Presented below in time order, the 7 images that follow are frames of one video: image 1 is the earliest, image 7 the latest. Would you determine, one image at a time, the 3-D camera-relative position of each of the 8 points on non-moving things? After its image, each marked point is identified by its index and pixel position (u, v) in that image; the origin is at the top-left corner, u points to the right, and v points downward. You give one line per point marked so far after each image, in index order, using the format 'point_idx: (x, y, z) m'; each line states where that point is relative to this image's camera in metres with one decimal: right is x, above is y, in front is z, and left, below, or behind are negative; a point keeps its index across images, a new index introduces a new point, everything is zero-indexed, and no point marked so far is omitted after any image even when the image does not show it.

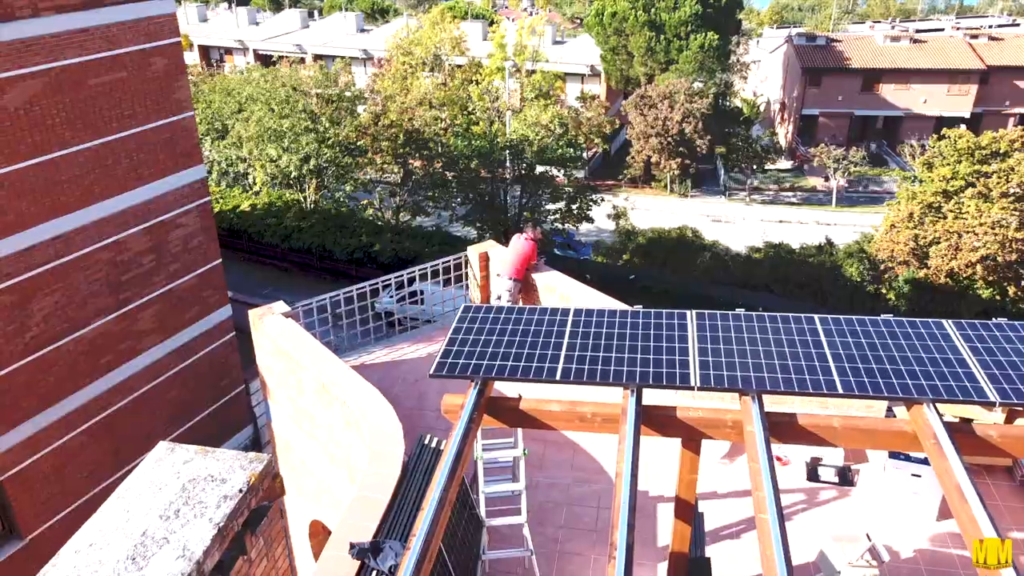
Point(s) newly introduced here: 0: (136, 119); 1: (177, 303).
0: (-4.8, +2.2, +11.0) m
1: (-4.8, -0.2, +12.3) m
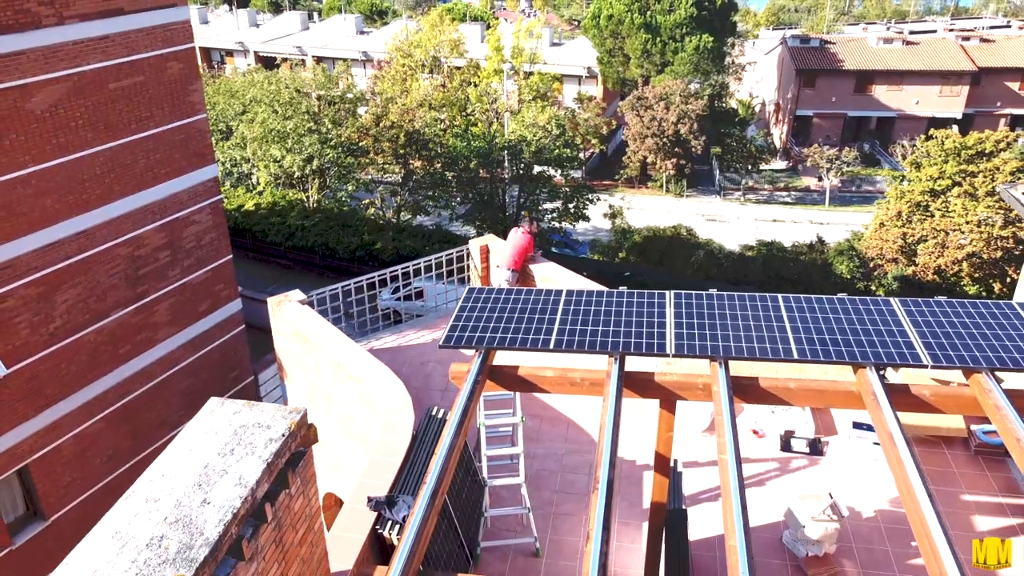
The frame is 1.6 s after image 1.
0: (-4.8, +2.3, +11.6) m
1: (-4.8, -0.1, +12.8) m
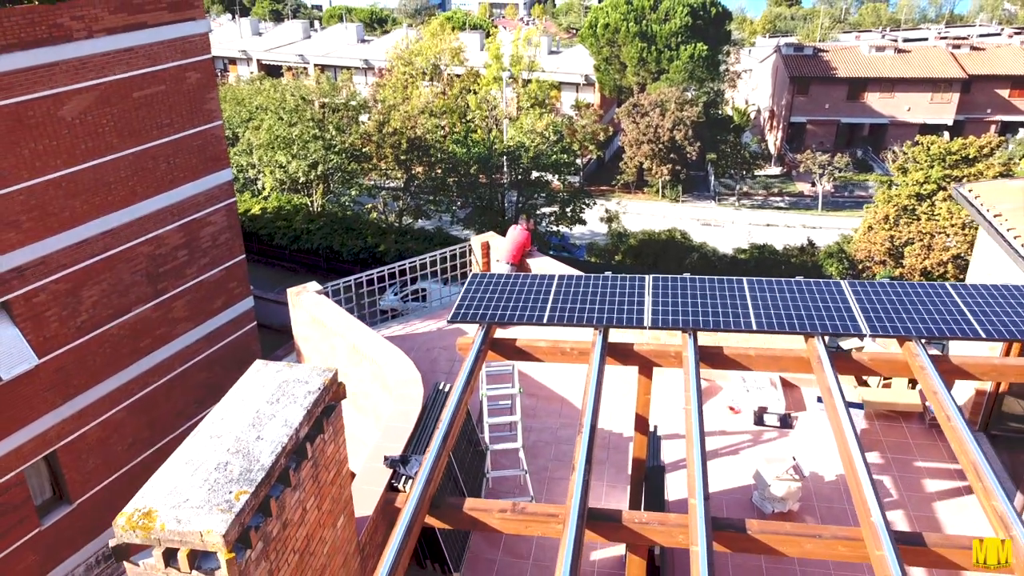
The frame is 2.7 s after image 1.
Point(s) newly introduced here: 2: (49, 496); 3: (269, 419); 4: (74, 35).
0: (-4.9, +2.3, +12.3) m
1: (-4.8, -0.1, +13.5) m
2: (-6.3, -2.8, +11.6) m
3: (-1.1, -0.6, +4.0) m
4: (-5.3, +3.1, +10.4) m
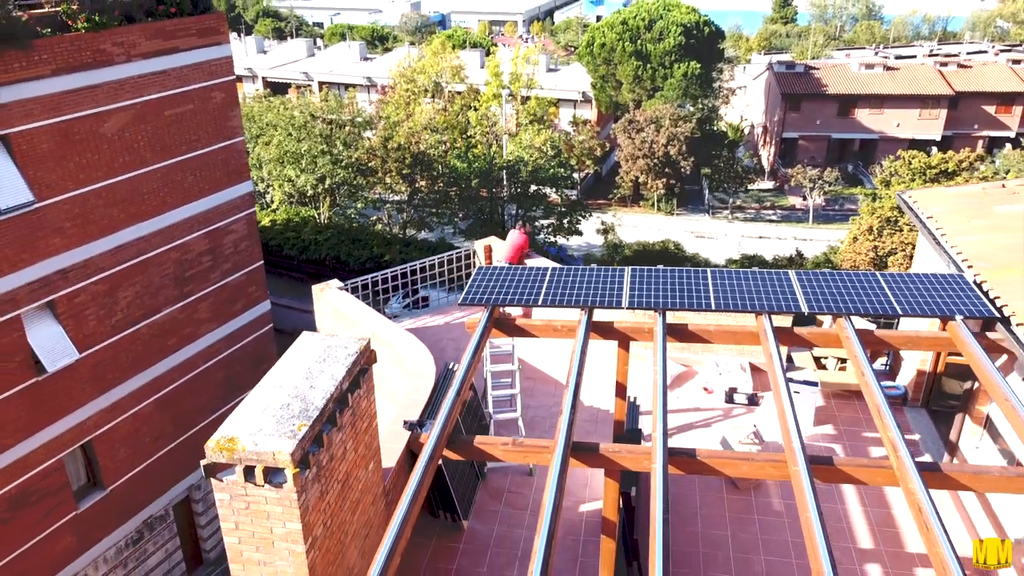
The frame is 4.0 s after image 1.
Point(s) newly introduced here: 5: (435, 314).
0: (-4.9, +2.3, +13.3) m
1: (-4.8, -0.1, +14.6) m
2: (-6.3, -2.9, +12.6) m
3: (-1.1, -0.5, +5.0) m
4: (-5.4, +3.1, +11.5) m
5: (-1.1, -0.4, +12.5) m
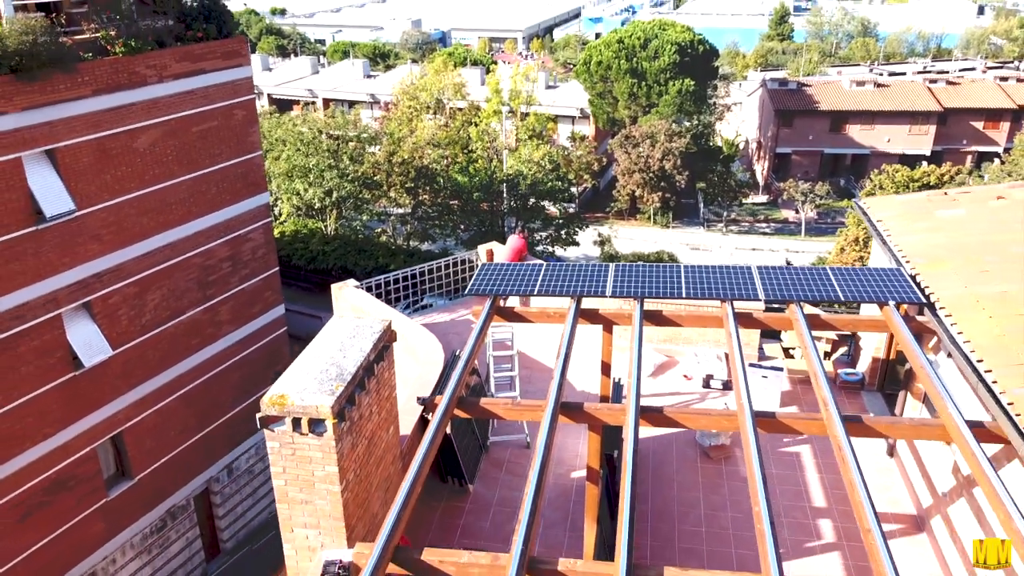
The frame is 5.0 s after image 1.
0: (-4.9, +2.2, +14.4) m
1: (-4.8, -0.2, +15.5) m
2: (-6.3, -2.9, +13.5) m
3: (-1.2, -0.4, +6.0) m
4: (-5.4, +3.1, +12.5) m
5: (-1.1, -0.4, +13.5) m
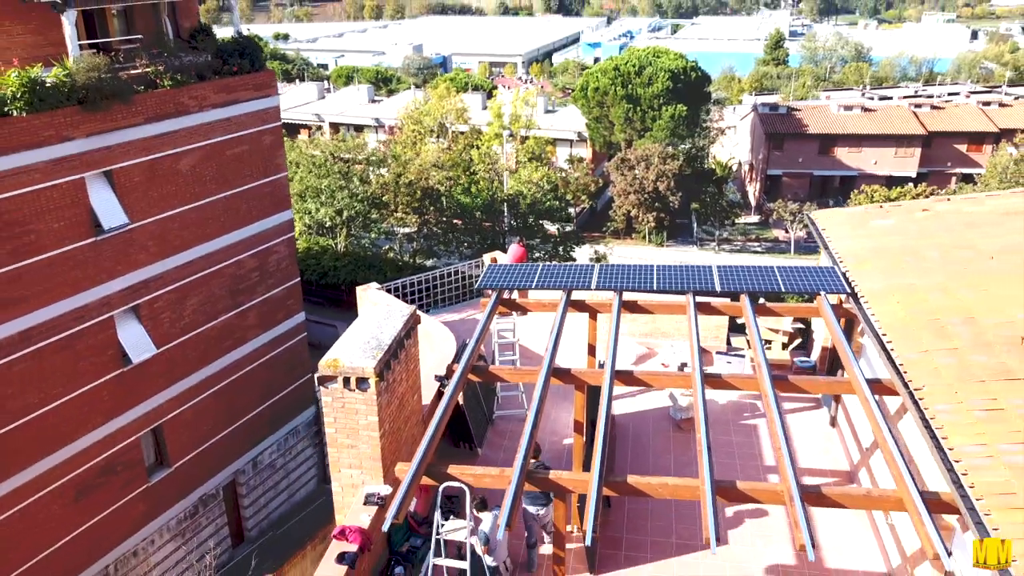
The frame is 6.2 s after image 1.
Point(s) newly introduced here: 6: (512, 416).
0: (-4.9, +2.1, +16.0) m
1: (-4.8, -0.4, +17.1) m
2: (-6.3, -3.0, +15.0) m
3: (-1.1, -0.3, +7.6) m
4: (-5.3, +3.0, +14.1) m
5: (-1.1, -0.5, +15.0) m
6: (0.0, -1.6, +10.5) m
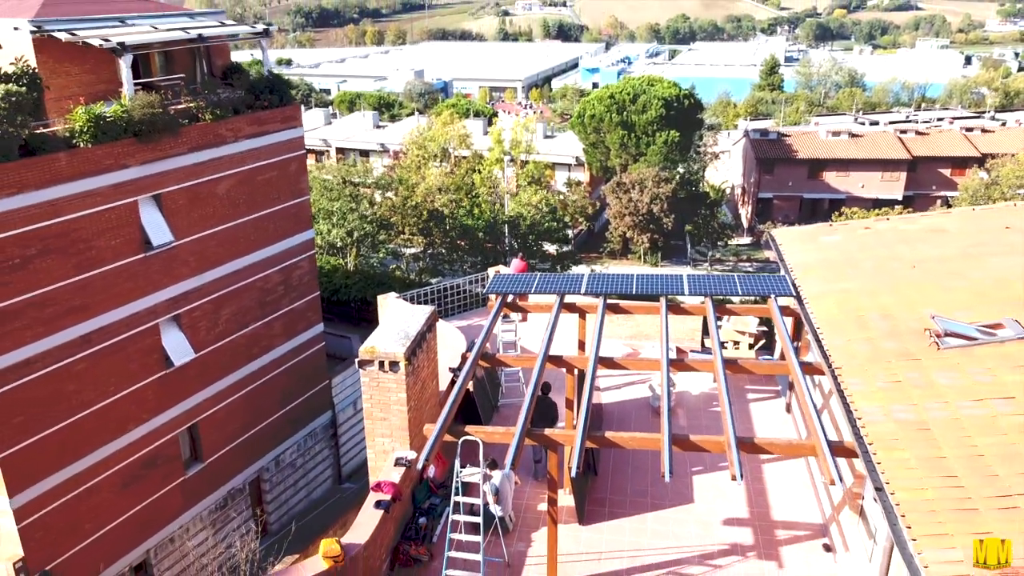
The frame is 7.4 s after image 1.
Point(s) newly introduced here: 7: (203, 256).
0: (-4.8, +1.8, +17.7) m
1: (-4.8, -0.7, +18.7) m
2: (-6.3, -3.2, +16.5) m
3: (-1.1, -0.4, +9.2) m
4: (-5.3, +2.8, +15.9) m
5: (-1.1, -0.8, +16.7) m
6: (0.0, -1.7, +12.1) m
7: (-5.7, +0.6, +15.8) m
